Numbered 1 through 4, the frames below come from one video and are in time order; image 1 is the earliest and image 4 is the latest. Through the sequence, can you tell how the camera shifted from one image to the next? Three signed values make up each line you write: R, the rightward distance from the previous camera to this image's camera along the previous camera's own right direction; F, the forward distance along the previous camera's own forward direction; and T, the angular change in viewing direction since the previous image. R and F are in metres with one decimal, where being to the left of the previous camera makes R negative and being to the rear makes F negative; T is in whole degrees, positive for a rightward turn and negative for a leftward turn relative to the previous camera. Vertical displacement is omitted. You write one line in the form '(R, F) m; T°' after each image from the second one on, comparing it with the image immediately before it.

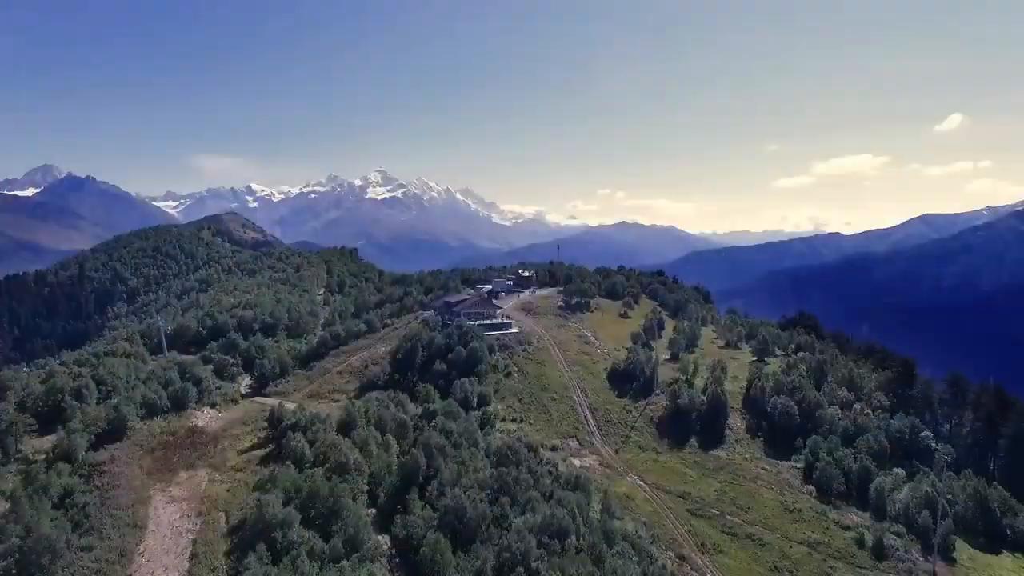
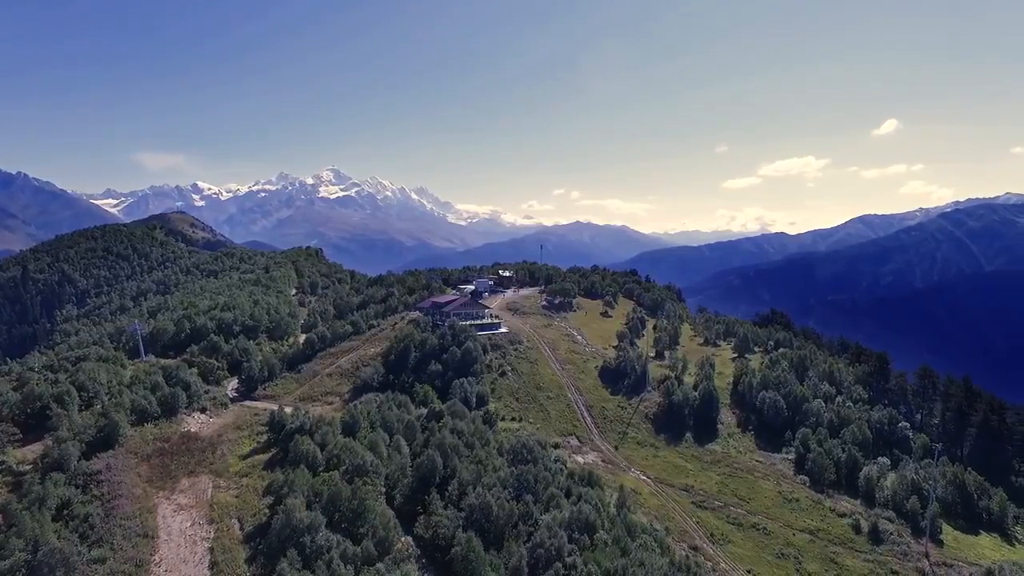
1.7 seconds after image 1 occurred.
(-7.0, -0.5) m; +4°
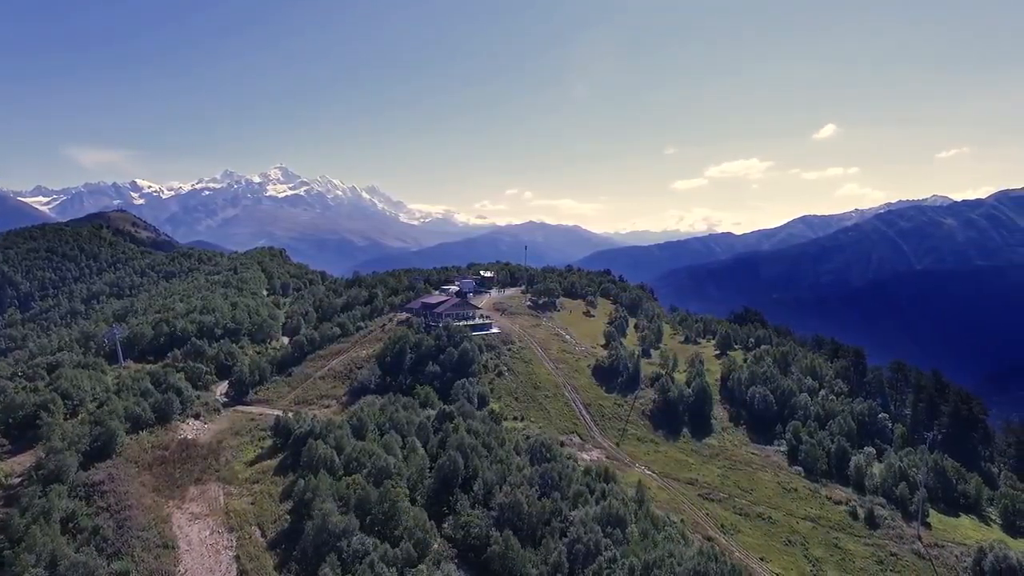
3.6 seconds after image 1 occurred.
(-7.7, -0.6) m; +4°
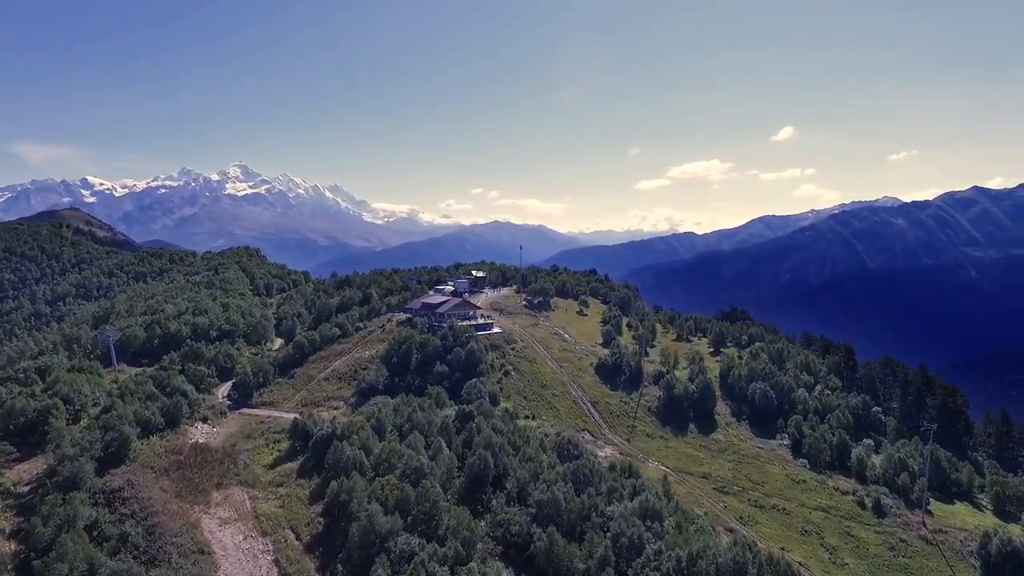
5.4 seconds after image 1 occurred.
(-7.5, -0.6) m; +3°
